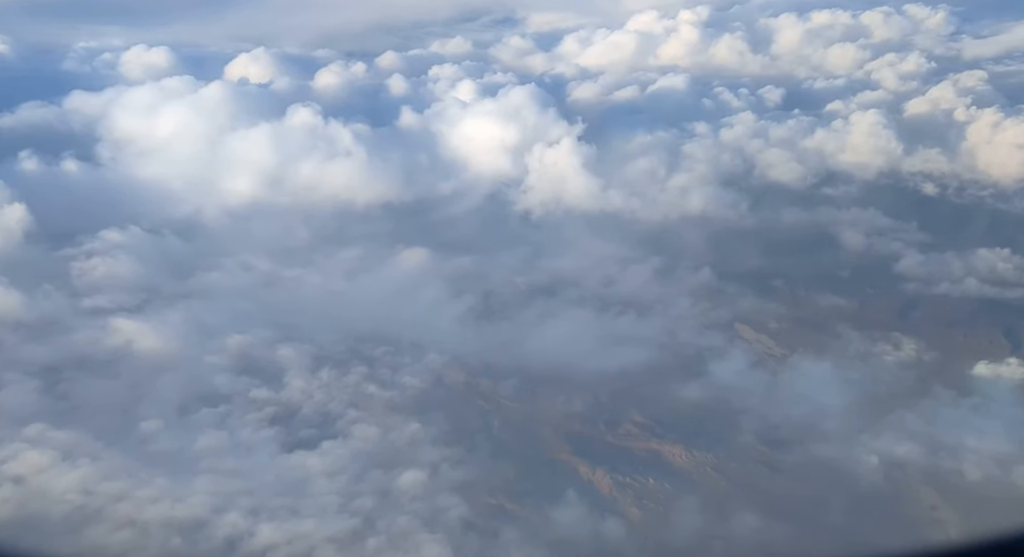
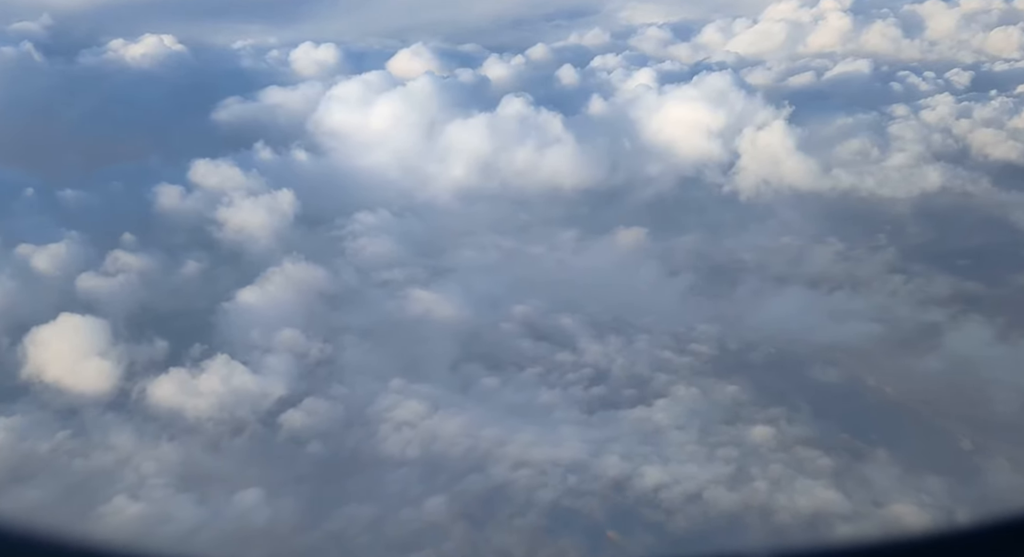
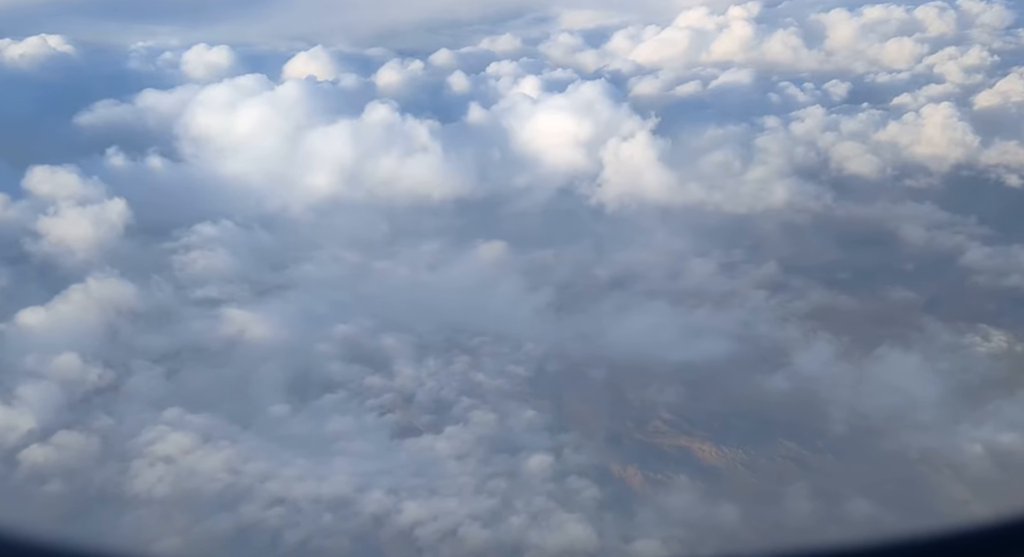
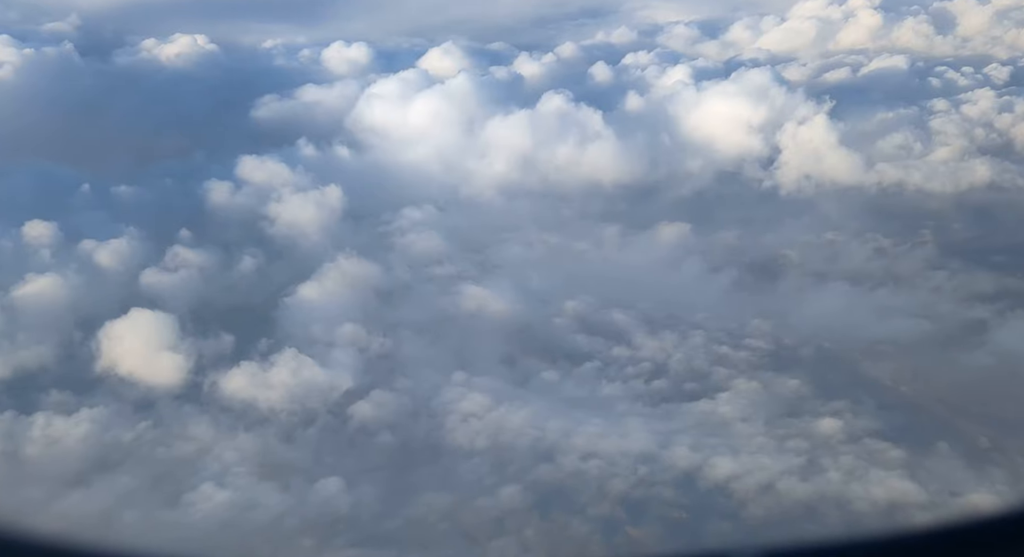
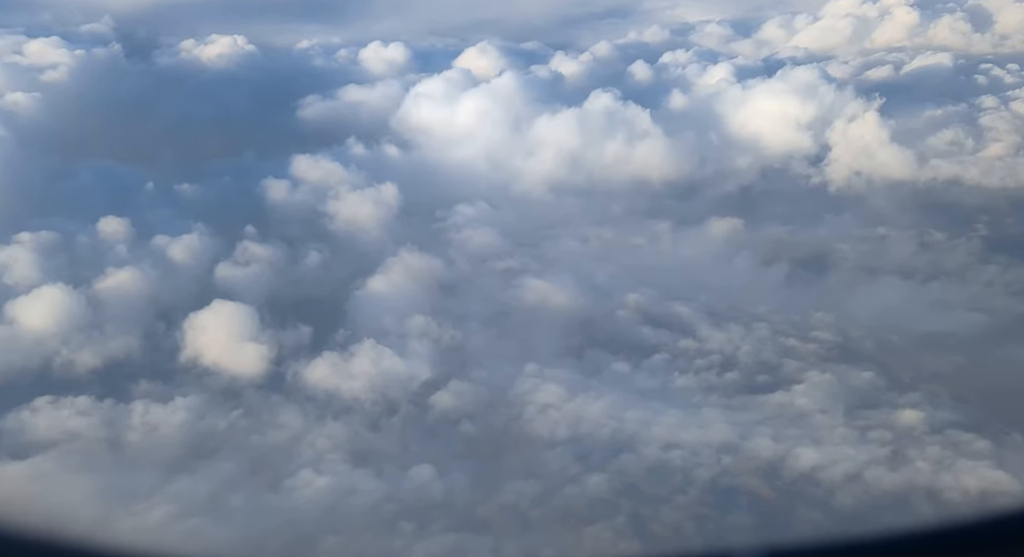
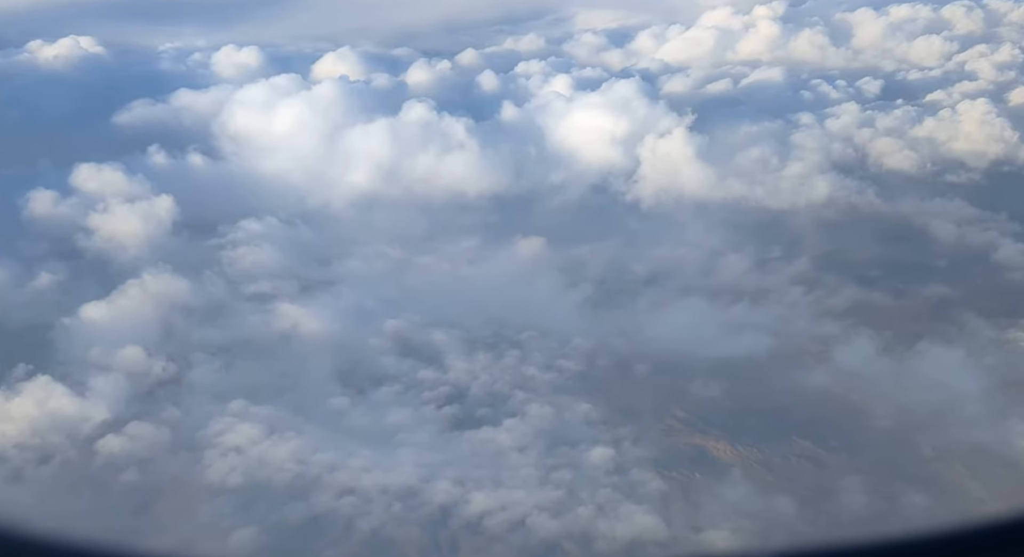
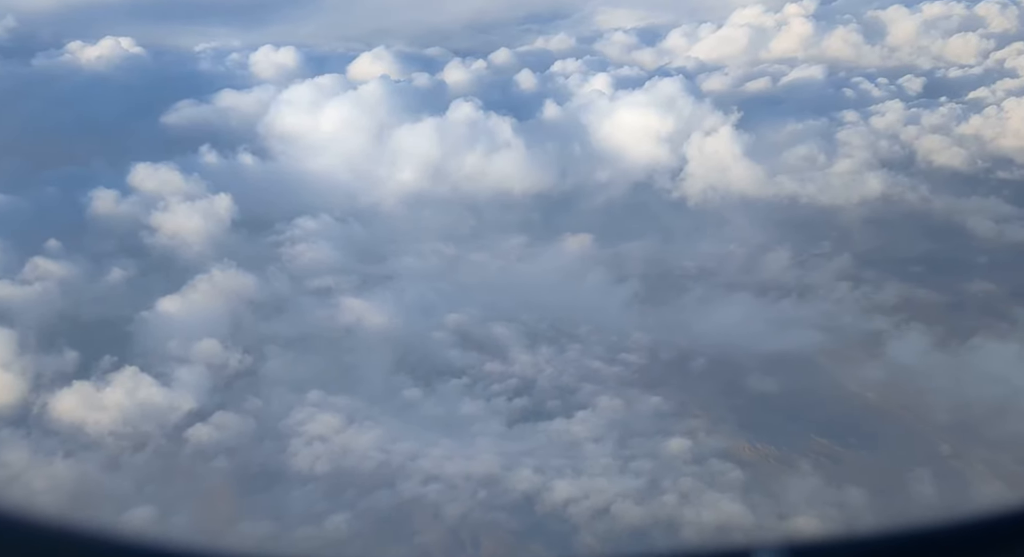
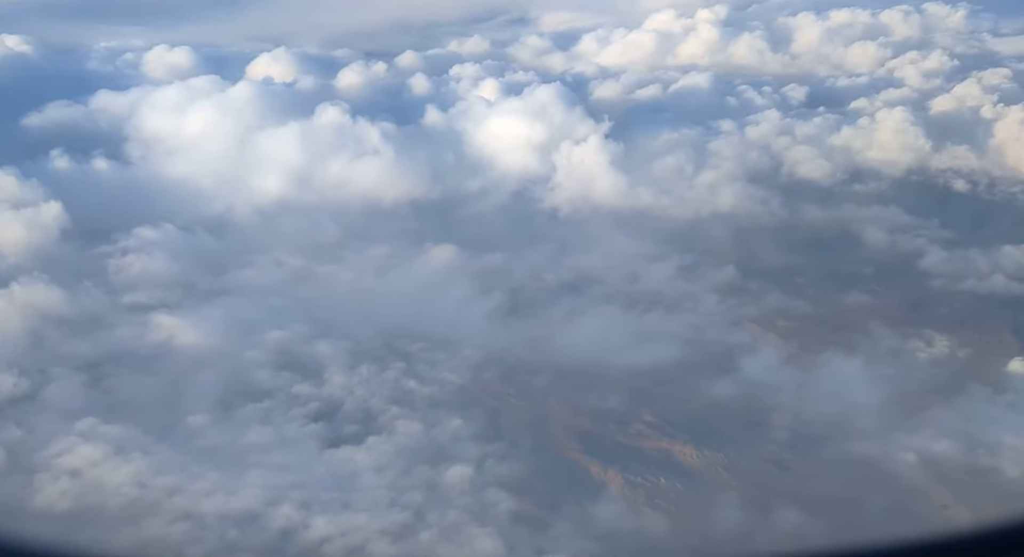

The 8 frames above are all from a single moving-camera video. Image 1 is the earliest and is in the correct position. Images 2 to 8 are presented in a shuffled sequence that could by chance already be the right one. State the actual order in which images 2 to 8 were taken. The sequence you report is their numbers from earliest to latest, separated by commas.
8, 3, 6, 7, 2, 4, 5
